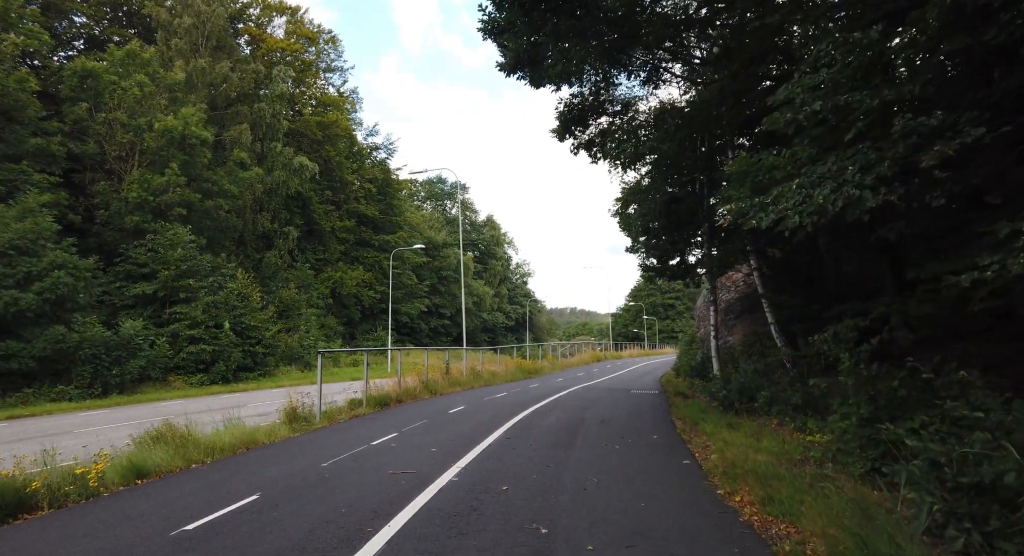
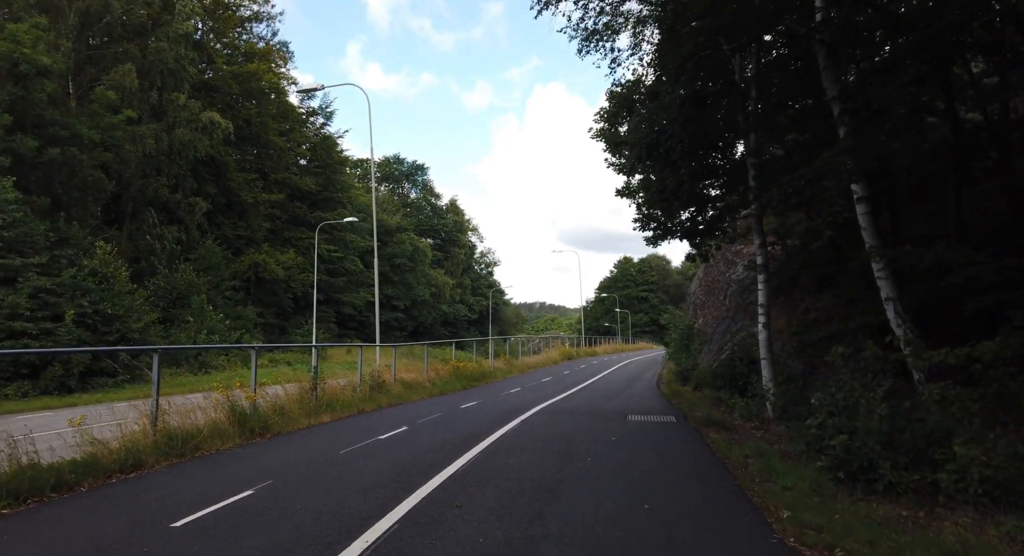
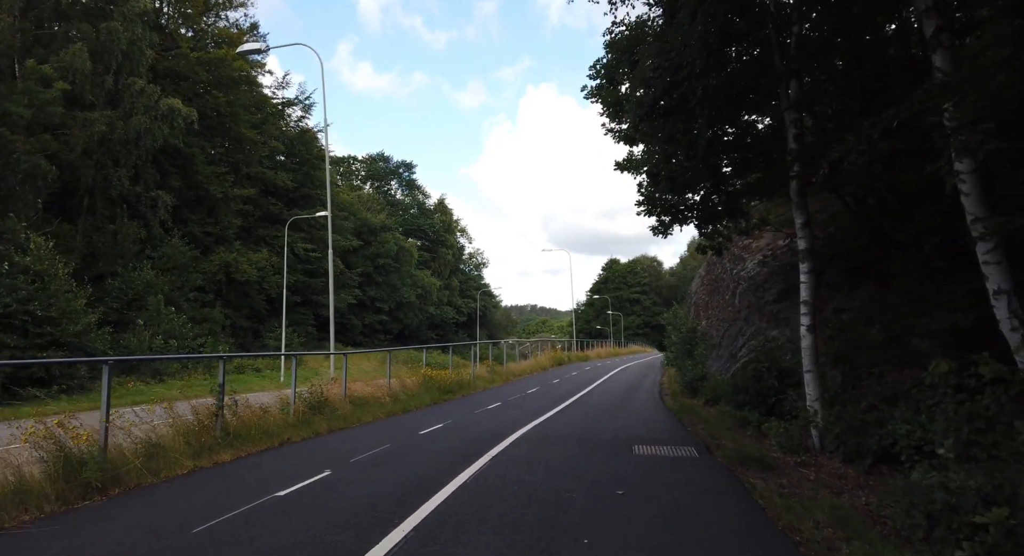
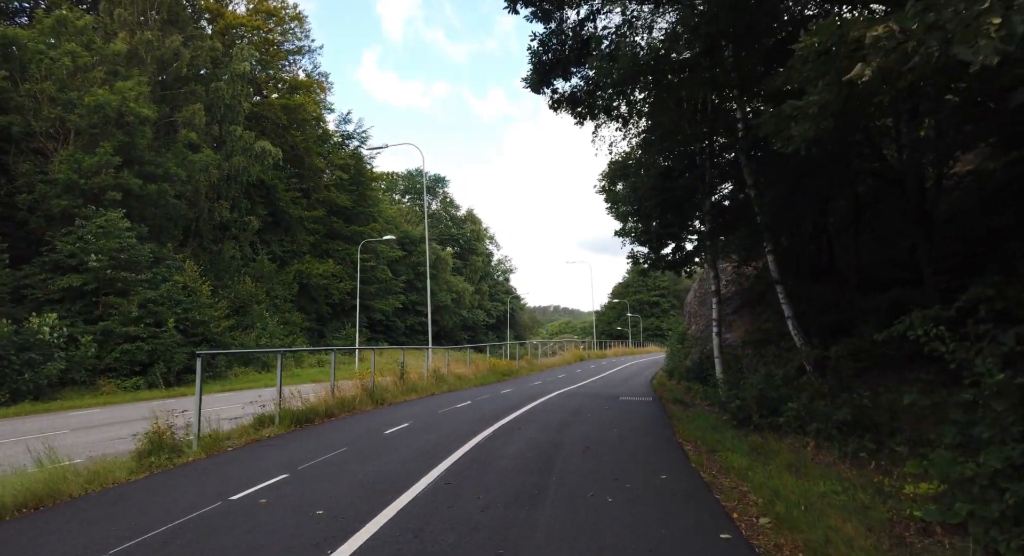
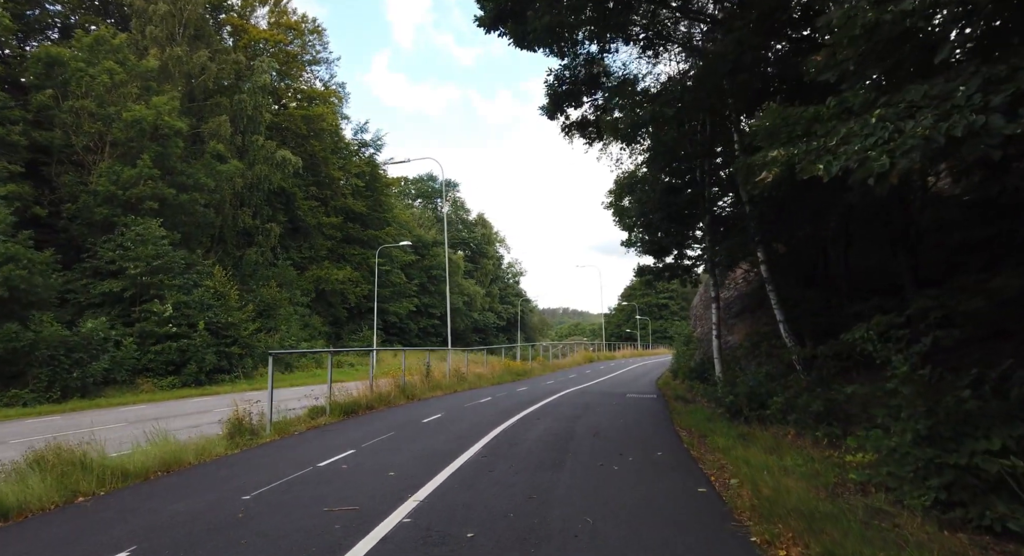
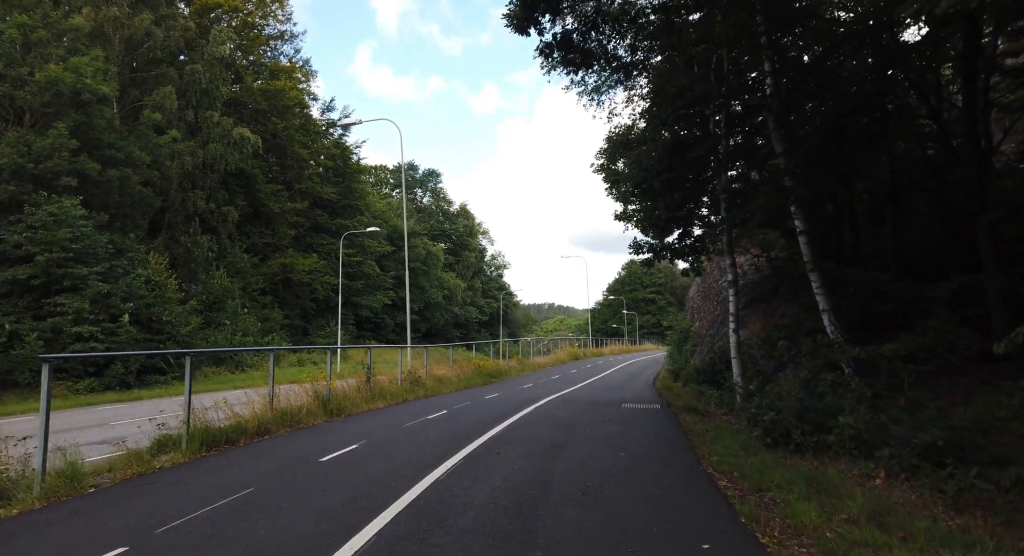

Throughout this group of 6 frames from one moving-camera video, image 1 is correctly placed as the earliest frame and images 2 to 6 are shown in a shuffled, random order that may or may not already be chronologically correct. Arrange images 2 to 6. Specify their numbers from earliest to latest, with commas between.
5, 4, 6, 2, 3
